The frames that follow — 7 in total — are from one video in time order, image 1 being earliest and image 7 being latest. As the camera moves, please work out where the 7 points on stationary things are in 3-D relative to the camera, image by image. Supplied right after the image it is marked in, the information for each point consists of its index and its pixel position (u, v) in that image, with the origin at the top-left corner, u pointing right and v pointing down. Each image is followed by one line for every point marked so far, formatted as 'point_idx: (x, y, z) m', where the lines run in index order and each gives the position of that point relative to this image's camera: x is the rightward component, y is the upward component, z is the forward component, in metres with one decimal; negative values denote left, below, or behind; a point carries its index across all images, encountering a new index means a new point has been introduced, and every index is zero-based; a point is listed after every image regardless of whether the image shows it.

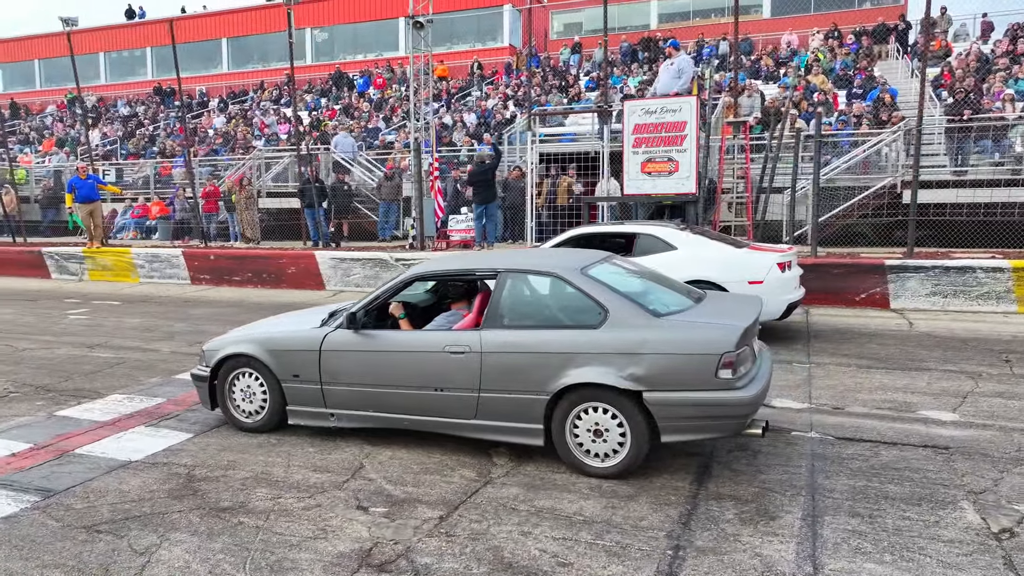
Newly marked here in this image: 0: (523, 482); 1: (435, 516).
0: (+0.1, -1.2, +4.4) m
1: (-0.4, -1.3, +3.9) m
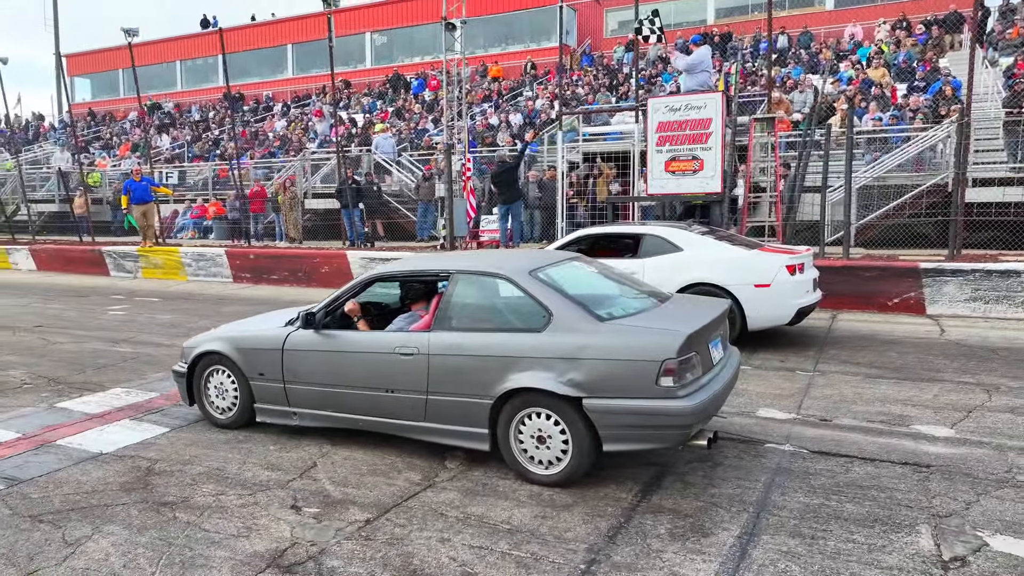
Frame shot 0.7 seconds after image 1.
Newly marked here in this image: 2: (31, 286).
0: (-0.3, -1.2, +4.3) m
1: (-0.8, -1.3, +3.9) m
2: (-10.7, 0.0, +15.8) m
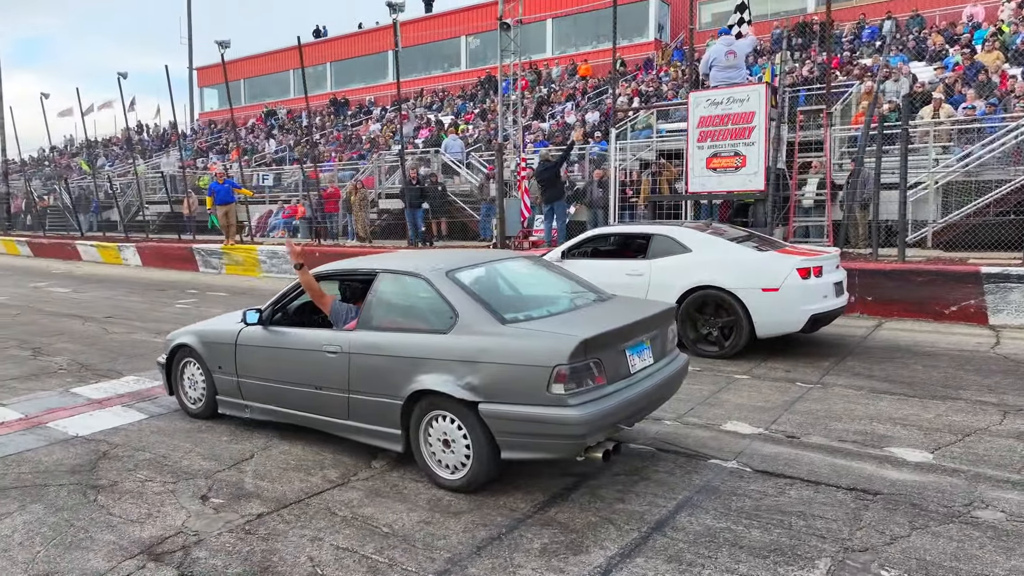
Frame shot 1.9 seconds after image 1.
0: (-0.8, -1.2, +4.3) m
1: (-1.4, -1.3, +4.0) m
2: (-9.4, +0.2, +17.2) m
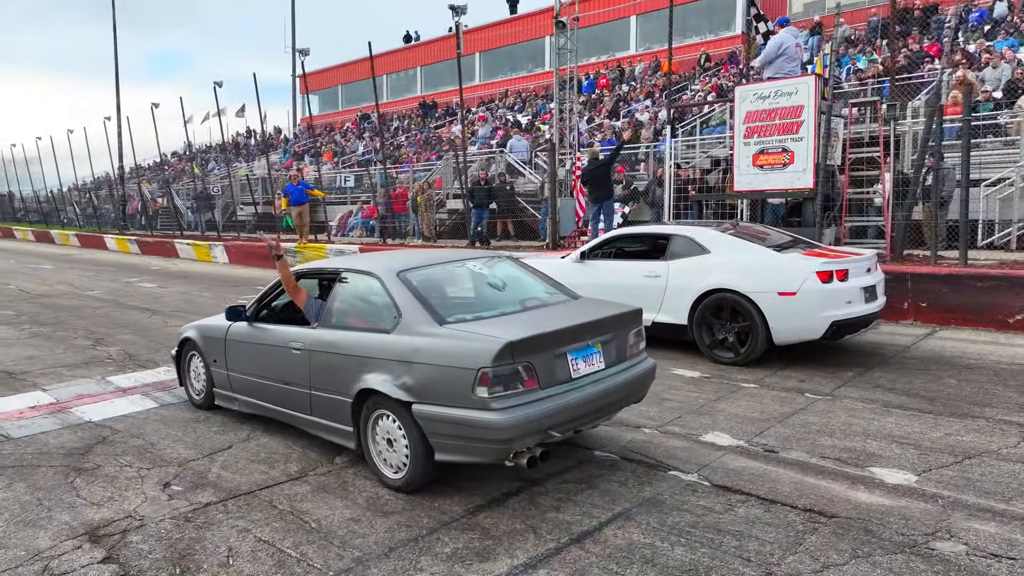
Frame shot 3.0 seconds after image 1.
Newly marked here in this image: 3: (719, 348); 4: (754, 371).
0: (-1.2, -1.2, +4.4) m
1: (-1.8, -1.2, +4.1) m
2: (-7.9, +0.3, +18.3) m
3: (+2.1, -0.6, +7.0) m
4: (+2.2, -0.8, +6.6) m
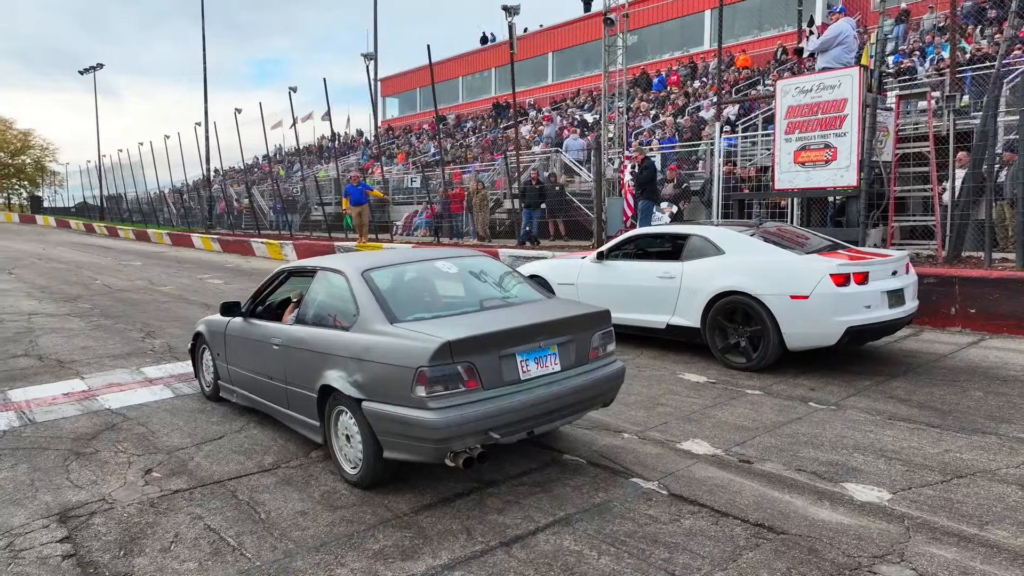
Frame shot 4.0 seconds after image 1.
0: (-1.4, -1.2, +4.5) m
1: (-2.1, -1.2, +4.3) m
2: (-6.4, +0.3, +19.1) m
3: (+2.1, -0.6, +6.8) m
4: (+2.2, -0.8, +6.3) m
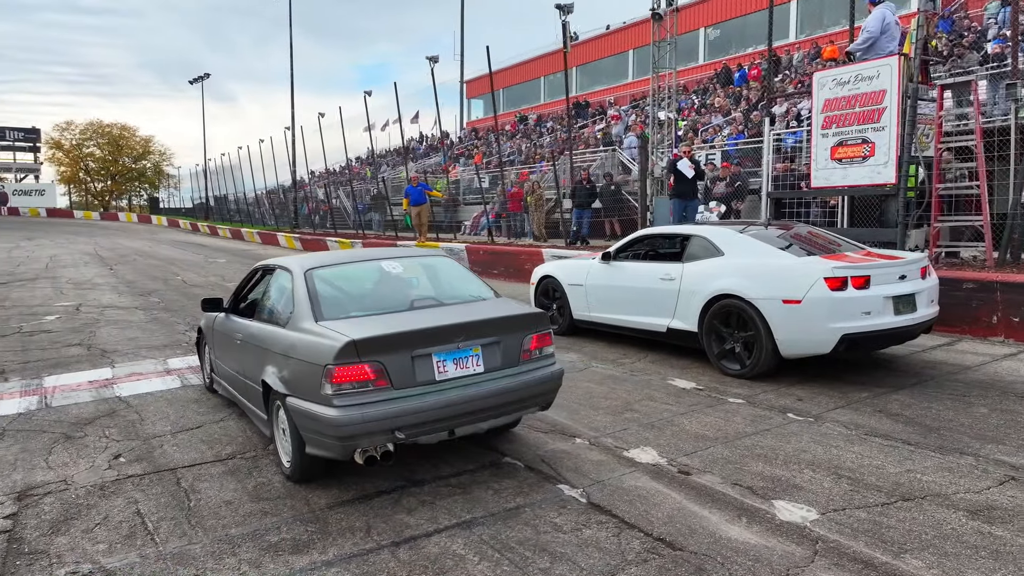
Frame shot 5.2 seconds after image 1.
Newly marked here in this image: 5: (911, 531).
0: (-1.8, -1.2, +4.6) m
1: (-2.5, -1.2, +4.6) m
2: (-4.9, +0.4, +19.8) m
3: (+2.0, -0.6, +6.5) m
4: (+2.0, -0.8, +6.0) m
5: (+1.9, -1.1, +3.4) m
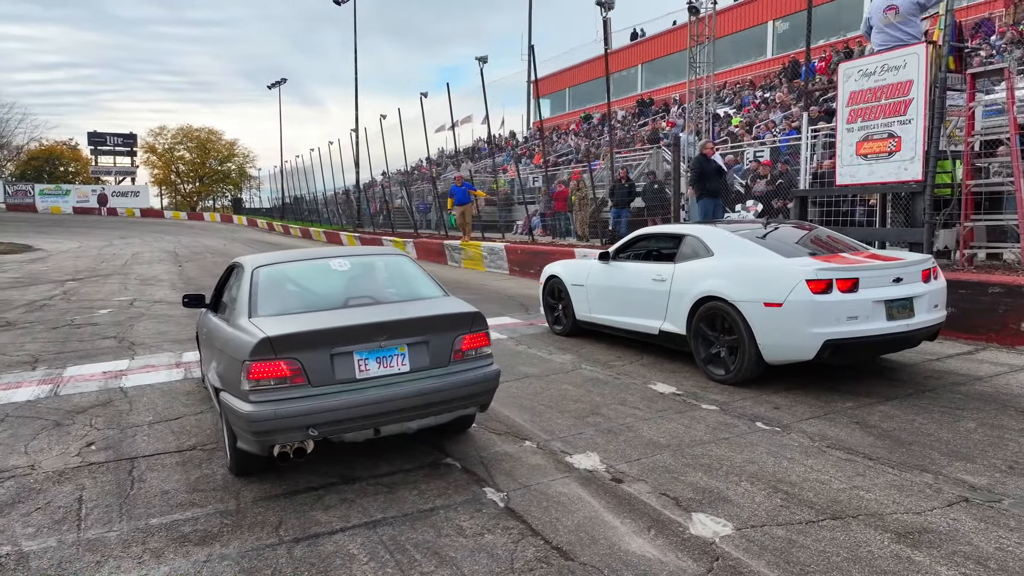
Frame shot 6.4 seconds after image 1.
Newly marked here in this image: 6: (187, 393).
0: (-2.2, -1.1, +4.8) m
1: (-2.8, -1.2, +4.8) m
2: (-3.7, +0.5, +20.2) m
3: (+1.8, -0.7, +6.2) m
4: (+1.8, -0.8, +5.7) m
5: (+1.4, -1.2, +3.1) m
6: (-3.0, -1.0, +6.6) m
